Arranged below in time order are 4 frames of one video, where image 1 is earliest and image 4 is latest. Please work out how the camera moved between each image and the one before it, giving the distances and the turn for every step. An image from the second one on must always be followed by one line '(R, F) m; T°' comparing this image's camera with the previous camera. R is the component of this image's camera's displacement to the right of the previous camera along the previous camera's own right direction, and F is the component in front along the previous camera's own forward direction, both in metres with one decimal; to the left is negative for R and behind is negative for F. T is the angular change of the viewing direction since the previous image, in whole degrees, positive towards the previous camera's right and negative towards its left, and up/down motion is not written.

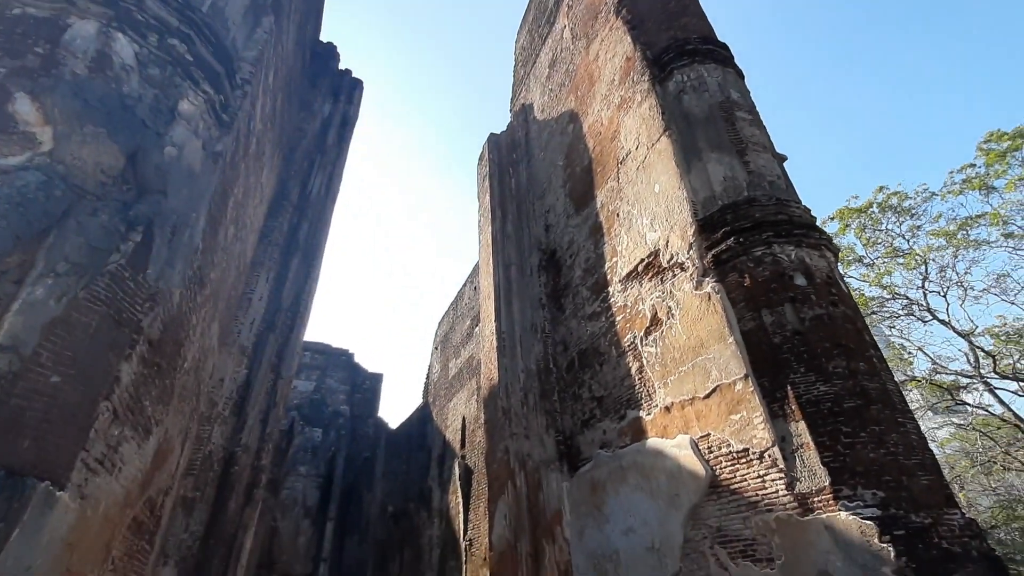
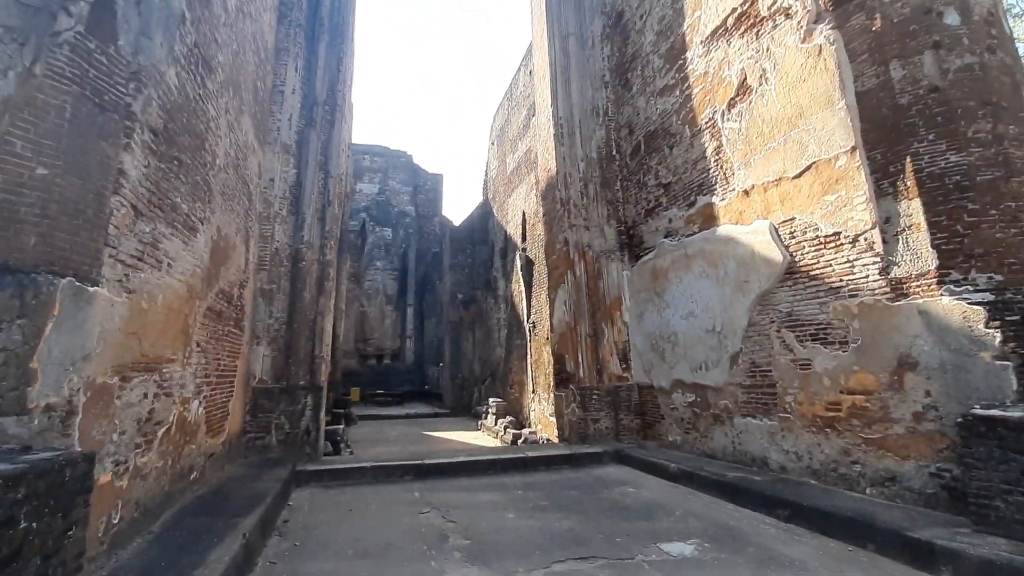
(+0.1, +0.4) m; -8°
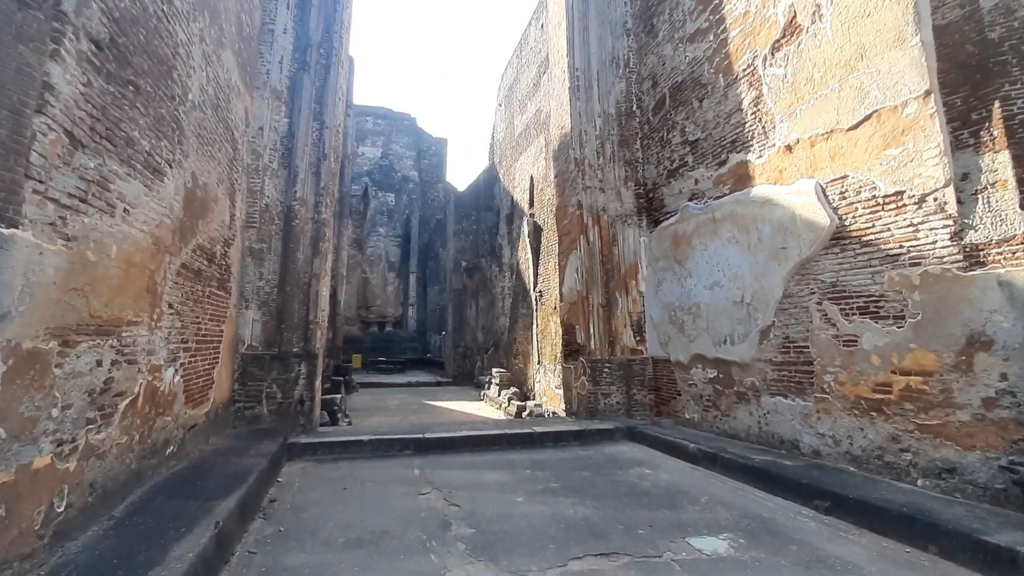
(-0.1, +0.5) m; 0°
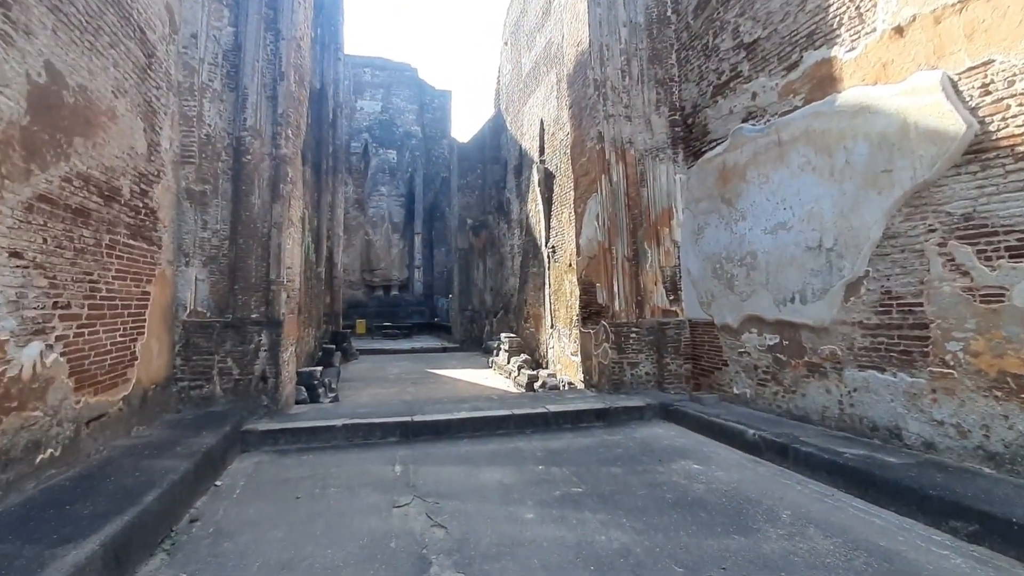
(0.0, +1.1) m; -1°
